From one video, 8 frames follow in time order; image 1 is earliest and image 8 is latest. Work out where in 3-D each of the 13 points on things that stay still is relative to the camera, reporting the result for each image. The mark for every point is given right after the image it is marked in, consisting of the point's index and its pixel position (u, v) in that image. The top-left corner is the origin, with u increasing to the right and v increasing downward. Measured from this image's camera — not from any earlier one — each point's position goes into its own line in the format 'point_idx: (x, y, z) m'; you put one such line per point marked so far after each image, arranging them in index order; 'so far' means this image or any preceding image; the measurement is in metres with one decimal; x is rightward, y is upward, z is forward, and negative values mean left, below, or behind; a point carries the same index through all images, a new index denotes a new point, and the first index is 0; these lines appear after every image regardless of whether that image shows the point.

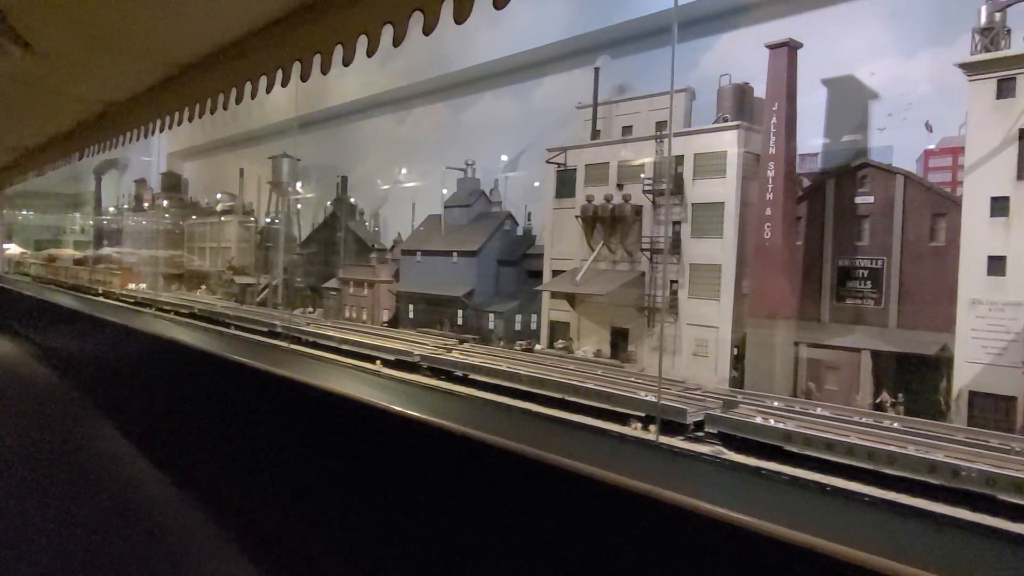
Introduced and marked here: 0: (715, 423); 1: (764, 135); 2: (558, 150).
0: (+0.9, -0.6, +3.4) m
1: (+1.7, +1.0, +4.9) m
2: (+0.4, +1.2, +6.2) m
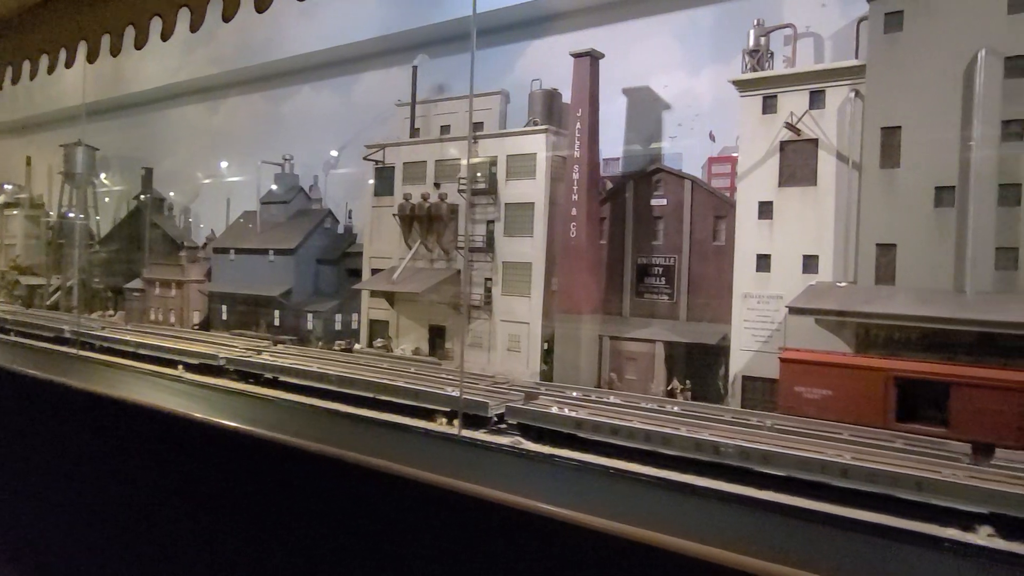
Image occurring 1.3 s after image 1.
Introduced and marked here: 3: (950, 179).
0: (0.0, -0.6, +3.6) m
1: (+0.4, +1.0, +5.1) m
2: (-1.1, +1.2, +6.1) m
3: (+2.2, +0.5, +3.6) m
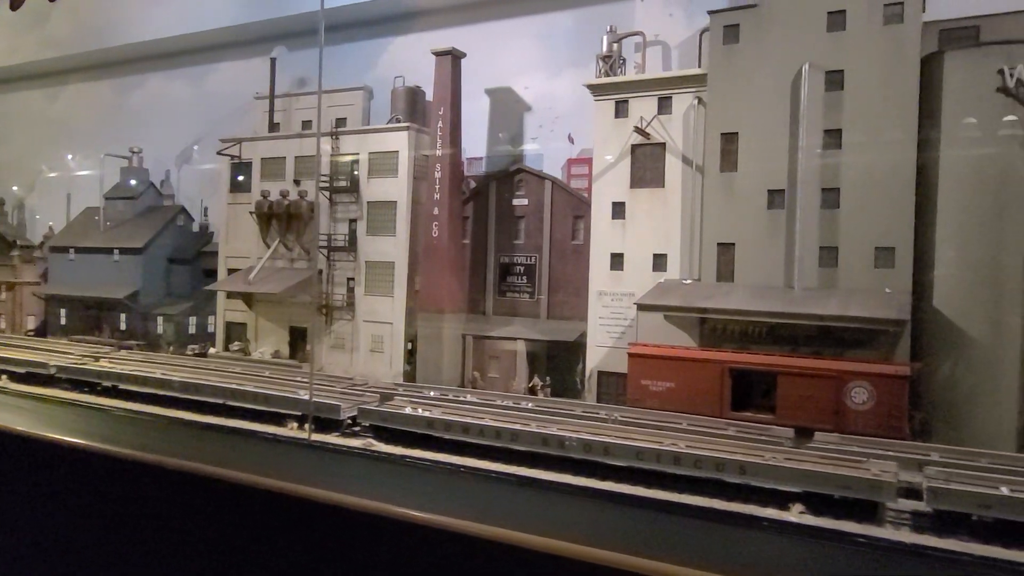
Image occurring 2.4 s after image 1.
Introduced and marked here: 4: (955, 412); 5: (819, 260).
0: (-0.7, -0.6, +3.5) m
1: (-0.6, +1.1, +5.1) m
2: (-2.2, +1.2, +5.8) m
3: (+1.4, +0.6, +3.9) m
4: (+2.1, -0.6, +3.5) m
5: (+1.6, +0.1, +3.8) m
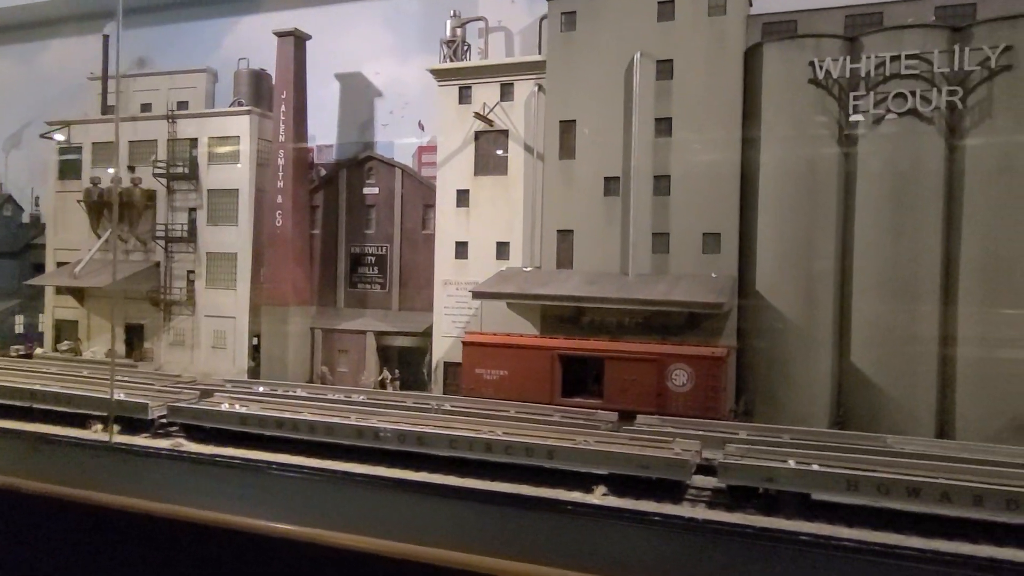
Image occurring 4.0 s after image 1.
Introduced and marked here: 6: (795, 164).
0: (-1.5, -0.6, +3.3) m
1: (-1.6, +1.1, +4.8) m
2: (-3.3, +1.2, +5.4) m
3: (+0.5, +0.6, +3.9) m
4: (+1.3, -0.5, +3.7) m
5: (+0.7, +0.2, +3.8) m
6: (+1.4, +0.6, +3.6) m
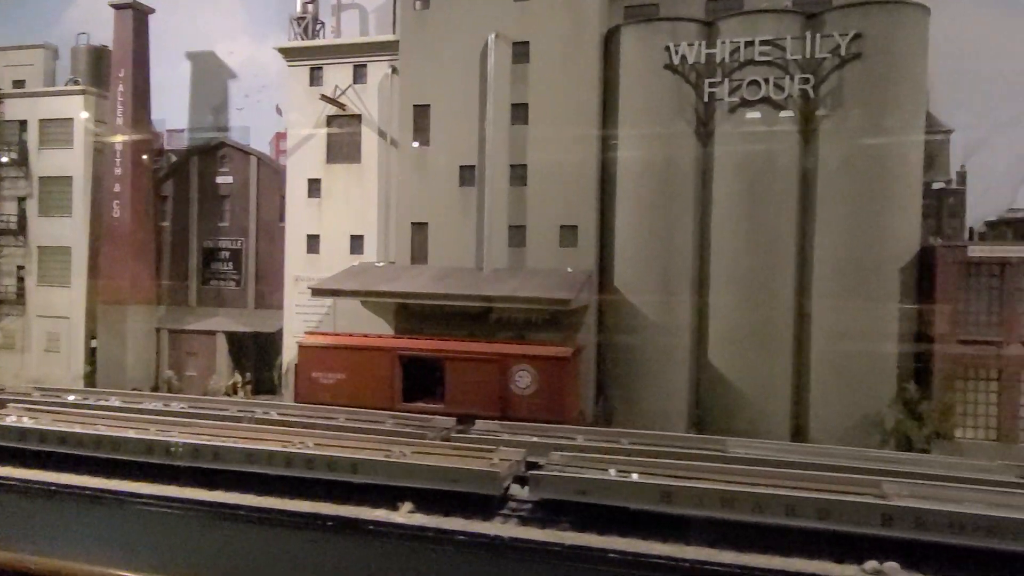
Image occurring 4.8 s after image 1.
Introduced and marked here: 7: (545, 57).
0: (-2.2, -0.6, +2.9) m
1: (-2.4, +1.1, +4.4) m
2: (-4.2, +1.2, +4.8) m
3: (-0.2, +0.6, +3.6) m
4: (+0.6, -0.5, +3.5) m
5: (0.0, +0.2, +3.6) m
6: (+0.7, +0.6, +3.4) m
7: (+0.2, +1.1, +3.6) m
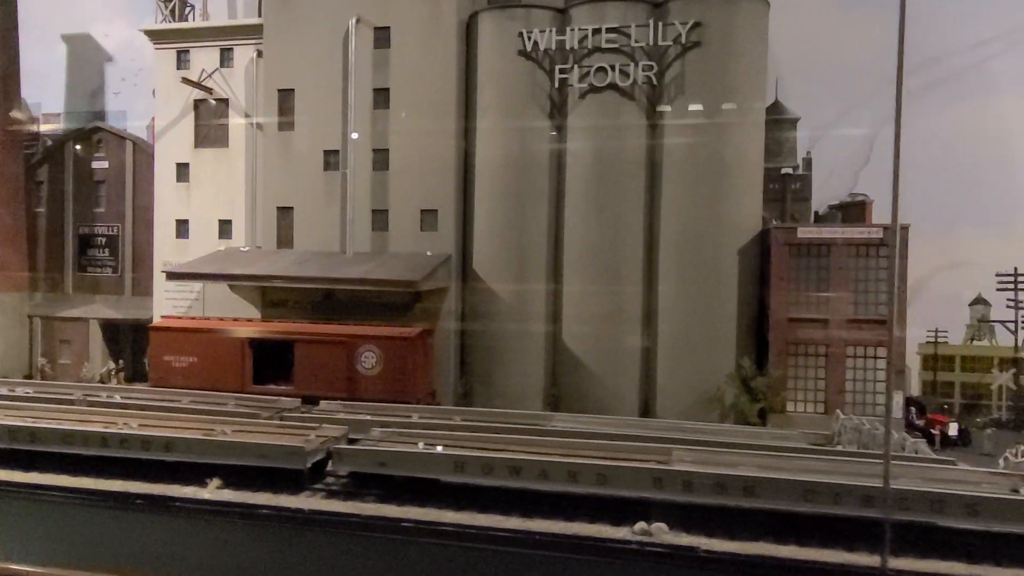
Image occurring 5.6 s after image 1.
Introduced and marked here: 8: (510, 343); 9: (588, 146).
0: (-2.8, -0.5, +2.8) m
1: (-3.1, +1.2, +4.3) m
2: (-4.9, +1.3, +4.6) m
3: (-0.9, +0.7, +3.7) m
4: (-0.1, -0.4, +3.6) m
5: (-0.7, +0.3, +3.6) m
6: (0.0, +0.7, +3.5) m
7: (-0.5, +1.2, +3.6) m
8: (0.0, -0.3, +3.5) m
9: (+0.4, +0.7, +3.4) m
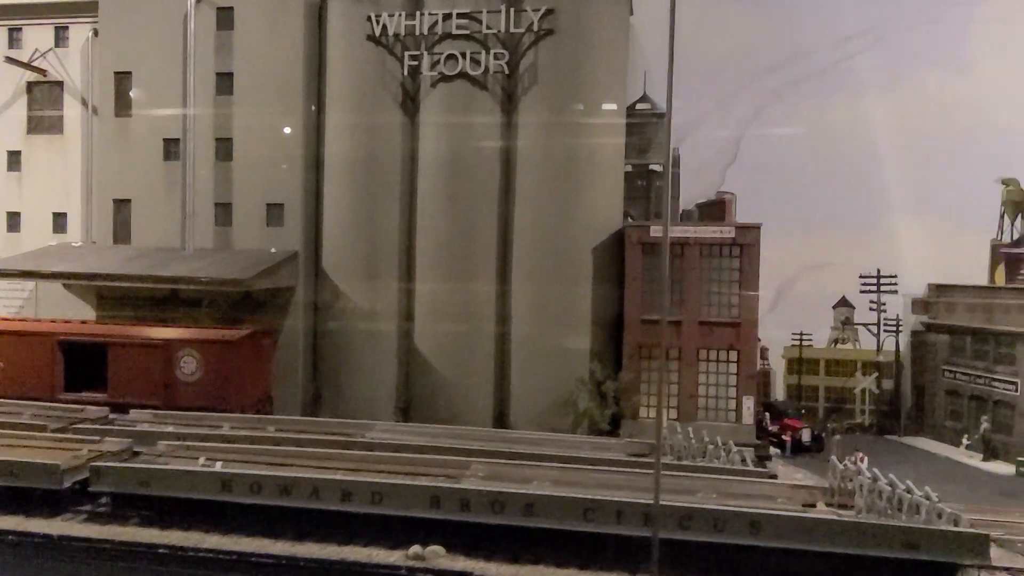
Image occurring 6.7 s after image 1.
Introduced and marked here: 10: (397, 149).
0: (-3.5, -0.5, +2.4) m
1: (-3.9, +1.2, +3.9) m
2: (-5.7, +1.3, +4.1) m
3: (-1.6, +0.7, +3.4) m
4: (-0.8, -0.4, +3.4) m
5: (-1.4, +0.3, +3.4) m
6: (-0.7, +0.7, +3.3) m
7: (-1.2, +1.2, +3.4) m
8: (-0.7, -0.3, +3.3) m
9: (-0.3, +0.7, +3.2) m
10: (-0.5, +0.6, +3.3) m
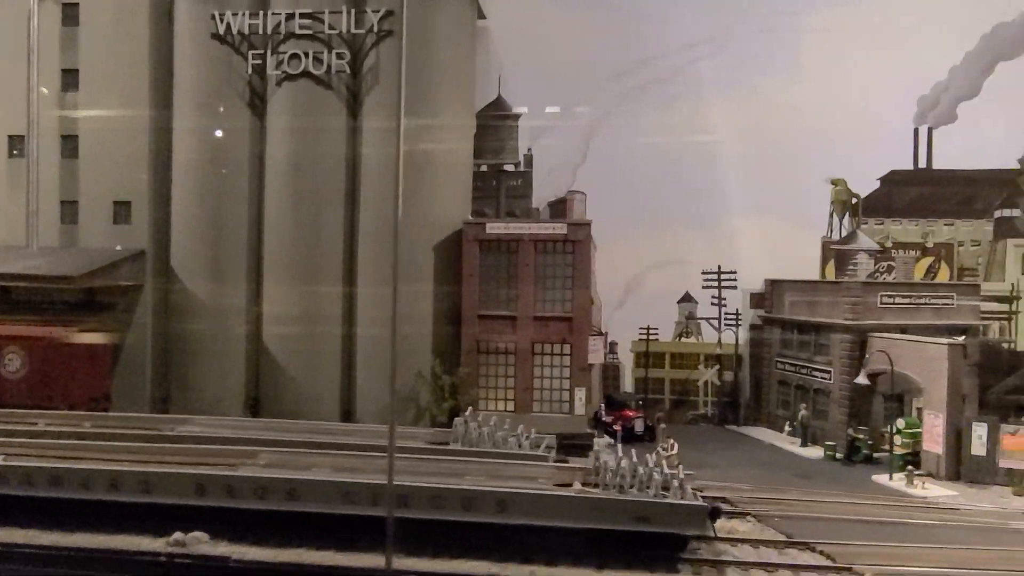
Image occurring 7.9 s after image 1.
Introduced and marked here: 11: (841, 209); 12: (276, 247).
0: (-4.1, -0.5, +2.3) m
1: (-4.6, +1.2, +3.8) m
2: (-6.4, +1.3, +3.9) m
3: (-2.3, +0.7, +3.4) m
4: (-1.5, -0.4, +3.4) m
5: (-2.1, +0.3, +3.4) m
6: (-1.4, +0.7, +3.3) m
7: (-1.9, +1.2, +3.3) m
8: (-1.4, -0.2, +3.3) m
9: (-1.0, +0.7, +3.3) m
10: (-1.2, +0.6, +3.3) m
11: (+1.3, +0.3, +3.0) m
12: (-1.1, +0.2, +3.3) m
